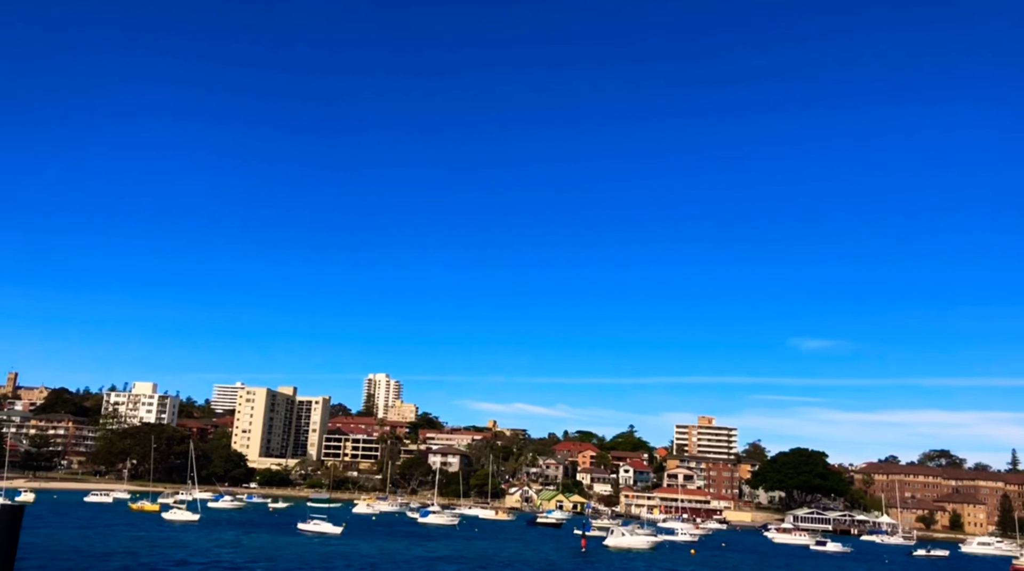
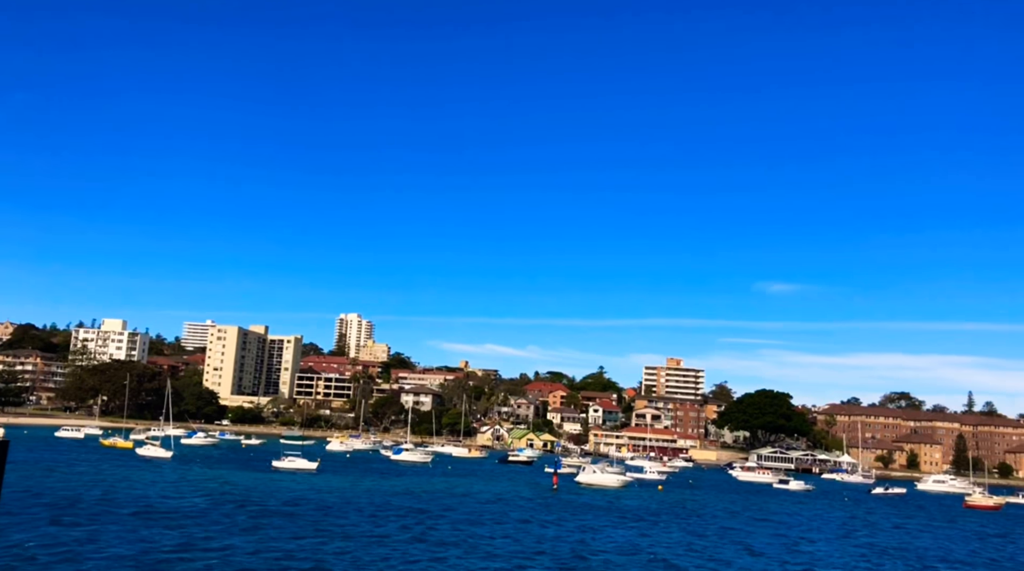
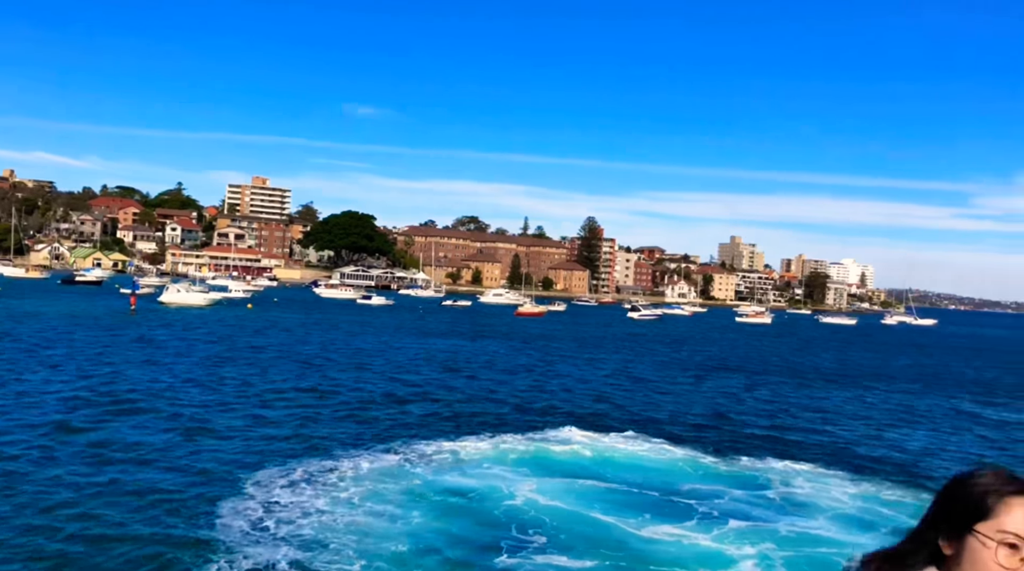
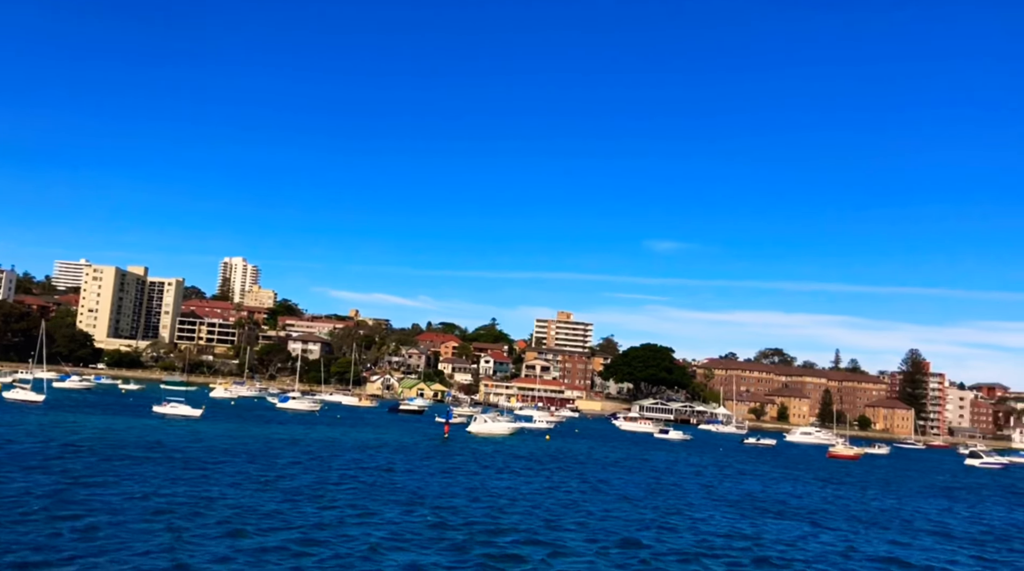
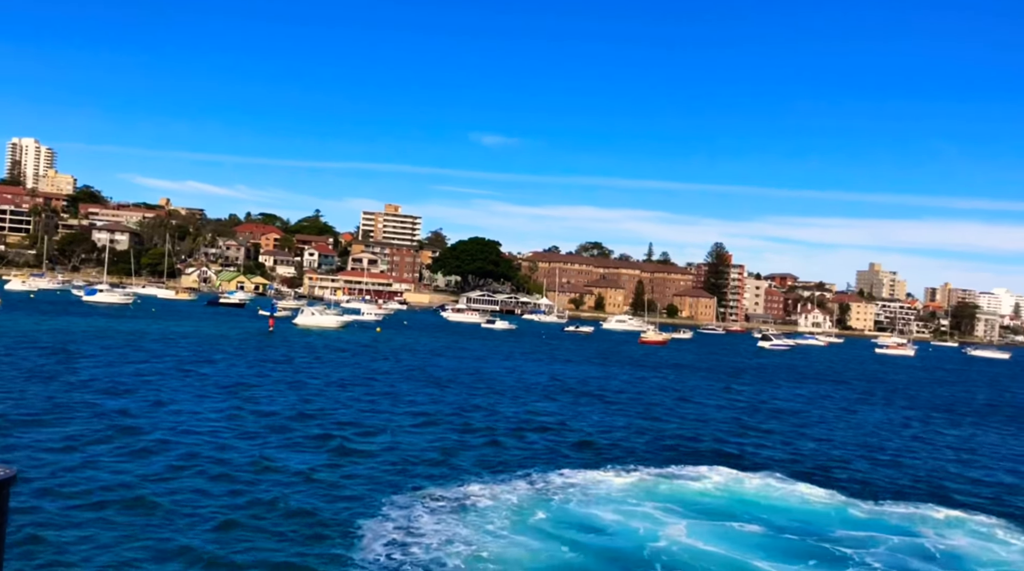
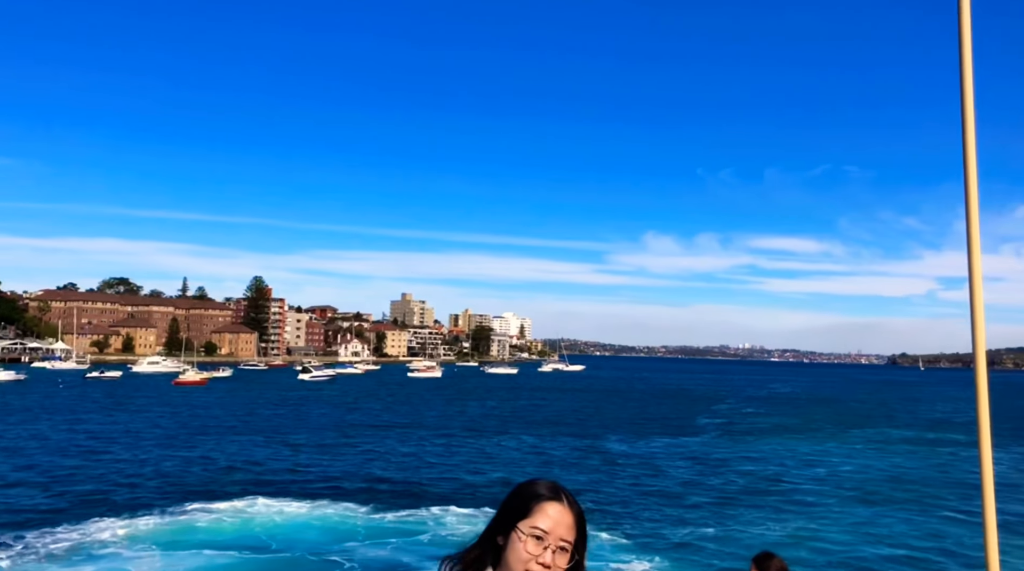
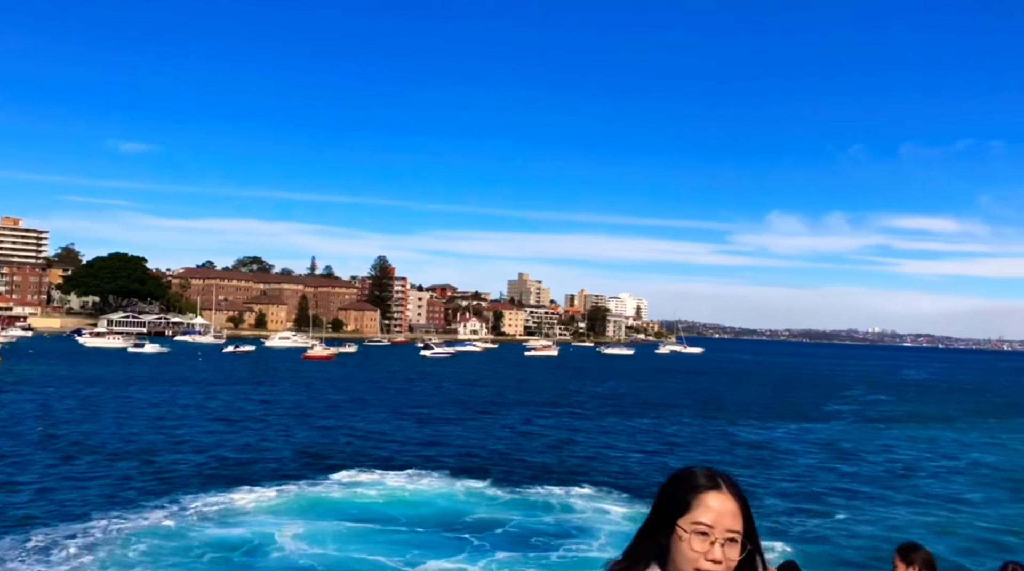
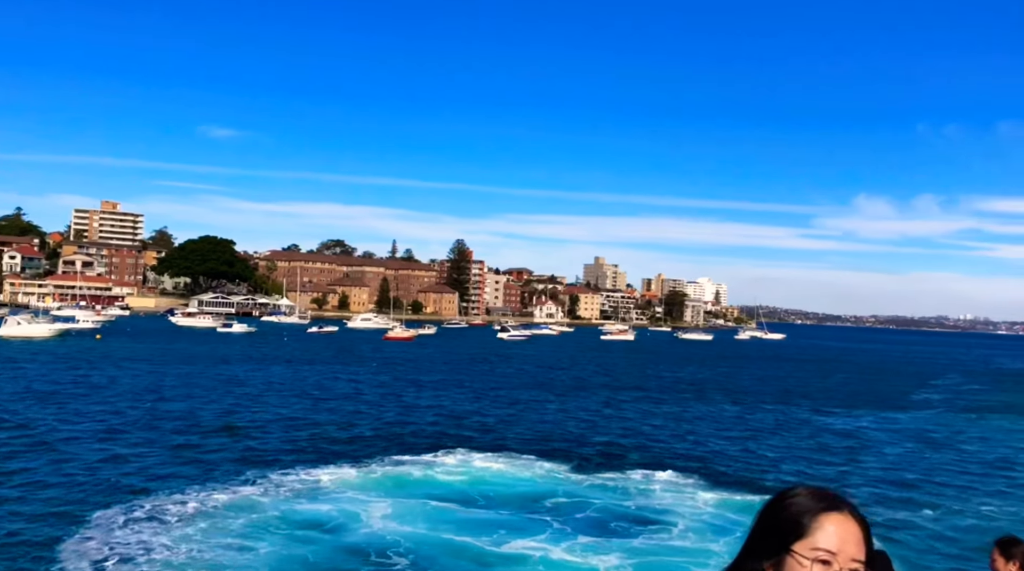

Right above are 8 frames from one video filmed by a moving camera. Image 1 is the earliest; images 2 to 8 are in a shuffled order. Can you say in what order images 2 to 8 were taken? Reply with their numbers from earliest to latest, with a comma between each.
2, 4, 5, 3, 8, 7, 6
